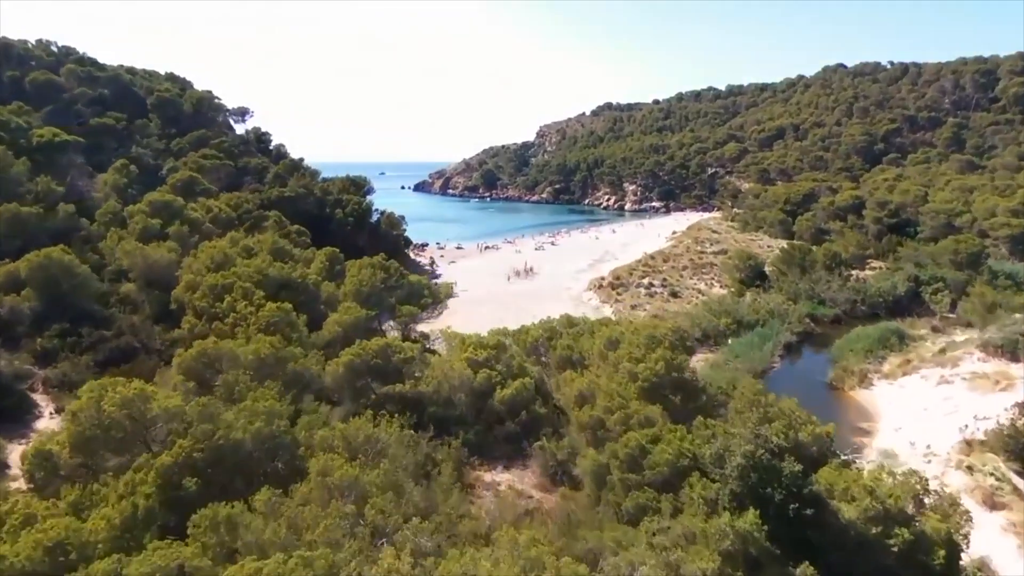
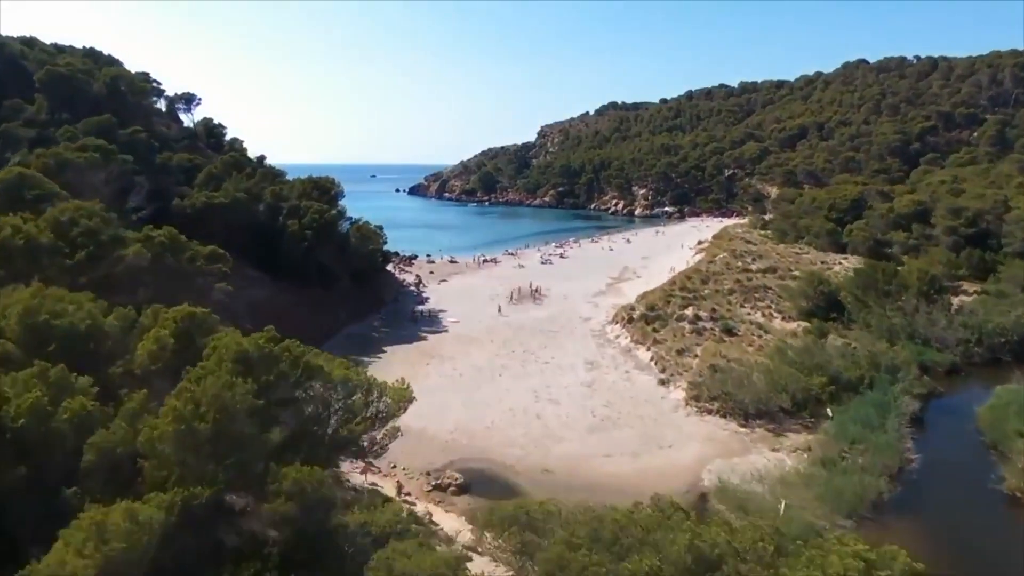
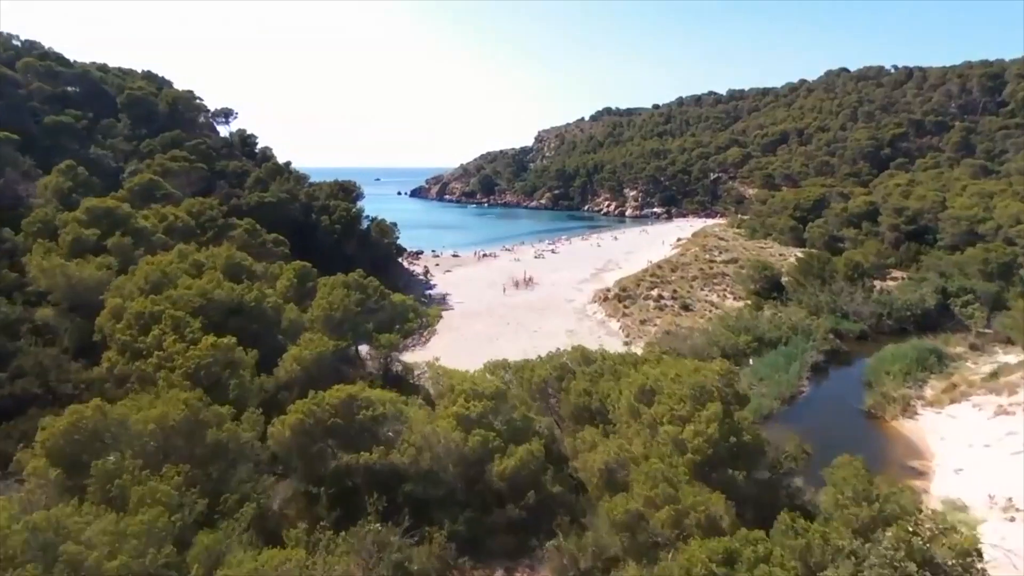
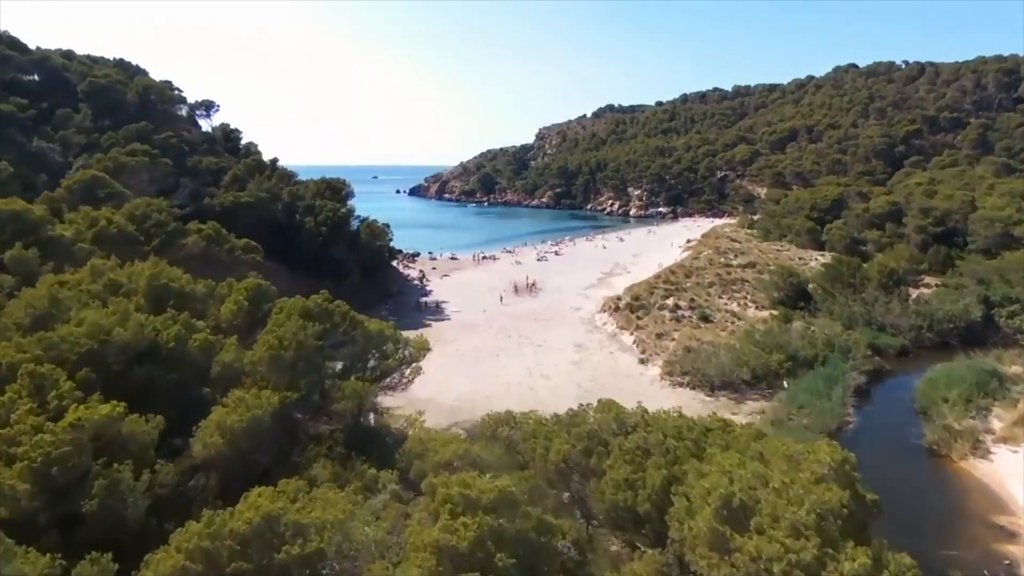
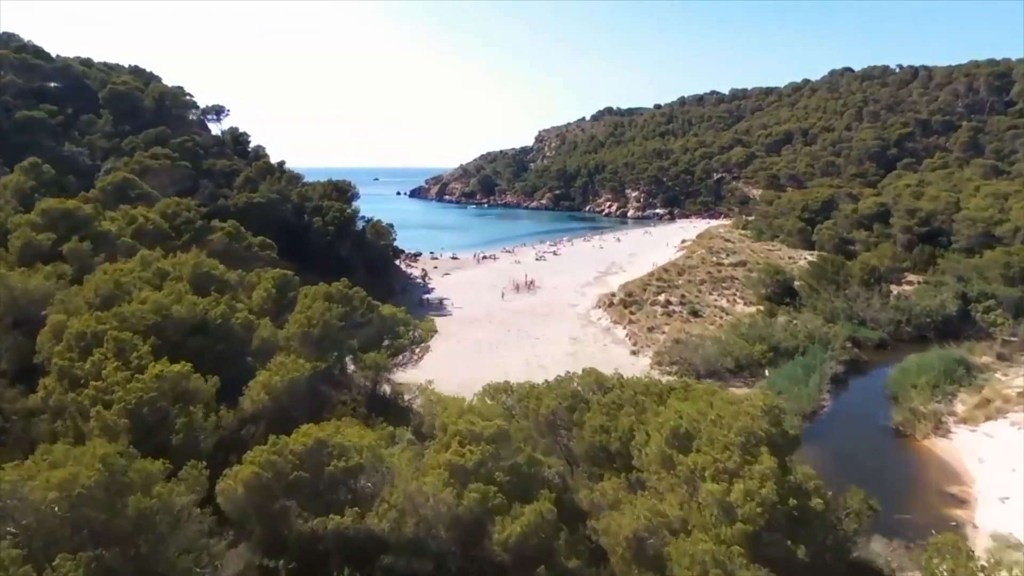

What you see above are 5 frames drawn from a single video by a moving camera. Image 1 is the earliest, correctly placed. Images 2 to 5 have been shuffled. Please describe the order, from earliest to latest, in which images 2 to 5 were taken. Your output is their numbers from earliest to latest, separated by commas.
3, 5, 4, 2
